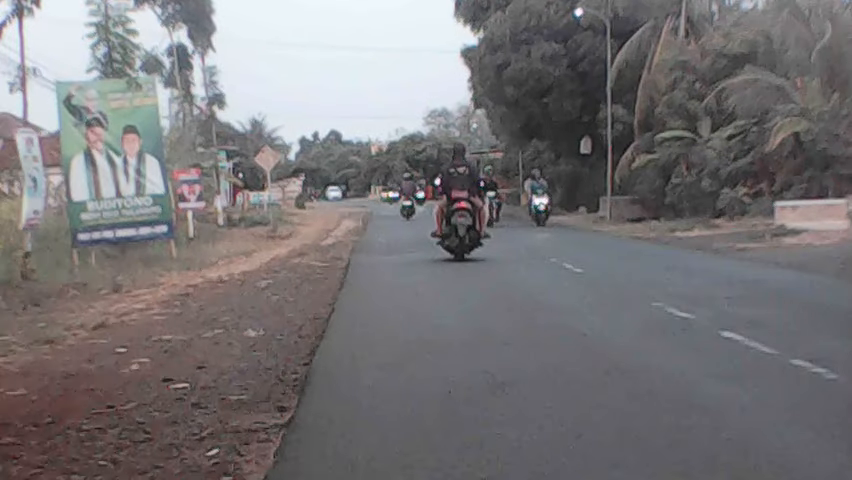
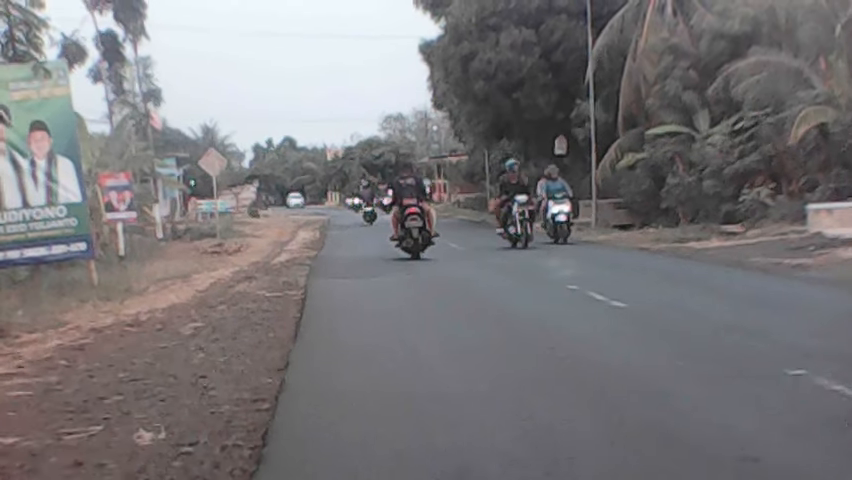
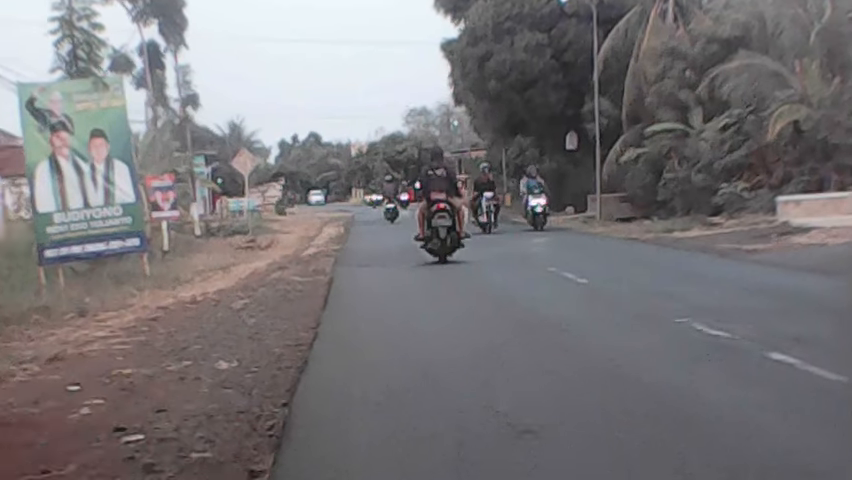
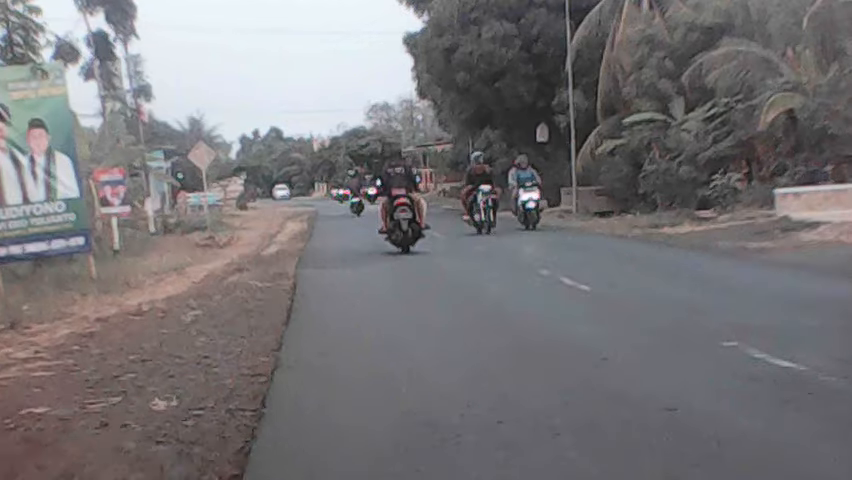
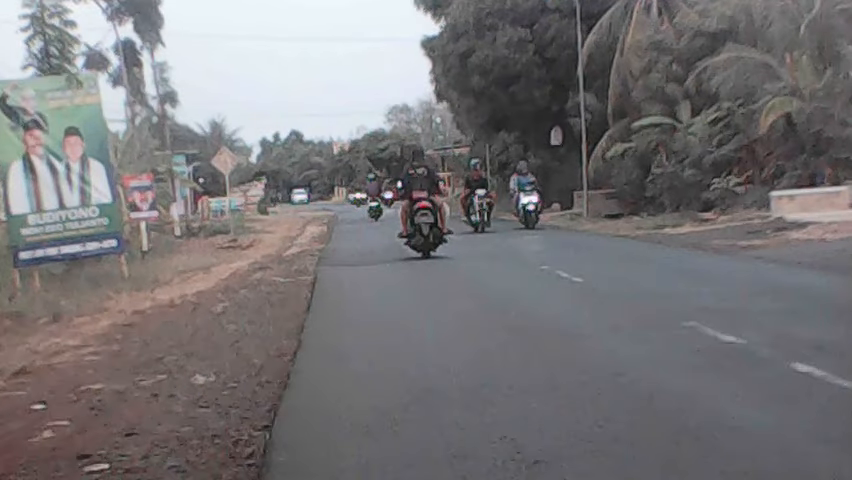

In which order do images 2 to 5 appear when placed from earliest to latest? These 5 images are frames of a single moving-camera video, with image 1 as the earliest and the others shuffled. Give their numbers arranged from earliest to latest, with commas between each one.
3, 5, 4, 2
